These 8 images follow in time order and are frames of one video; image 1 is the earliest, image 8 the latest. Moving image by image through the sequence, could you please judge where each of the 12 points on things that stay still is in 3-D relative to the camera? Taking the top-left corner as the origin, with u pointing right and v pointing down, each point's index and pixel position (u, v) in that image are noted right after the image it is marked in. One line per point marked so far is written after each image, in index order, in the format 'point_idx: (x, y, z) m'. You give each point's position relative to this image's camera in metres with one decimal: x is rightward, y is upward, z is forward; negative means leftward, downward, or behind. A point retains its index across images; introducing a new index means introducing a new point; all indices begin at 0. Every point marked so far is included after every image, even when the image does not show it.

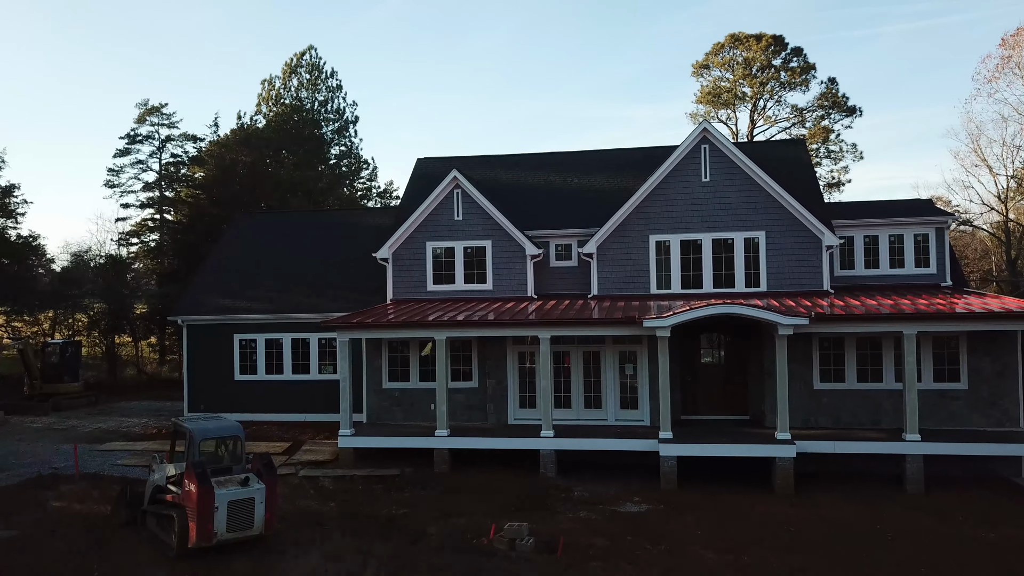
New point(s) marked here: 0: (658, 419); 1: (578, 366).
0: (+3.3, -3.0, +18.6) m
1: (+1.5, -1.8, +19.2) m
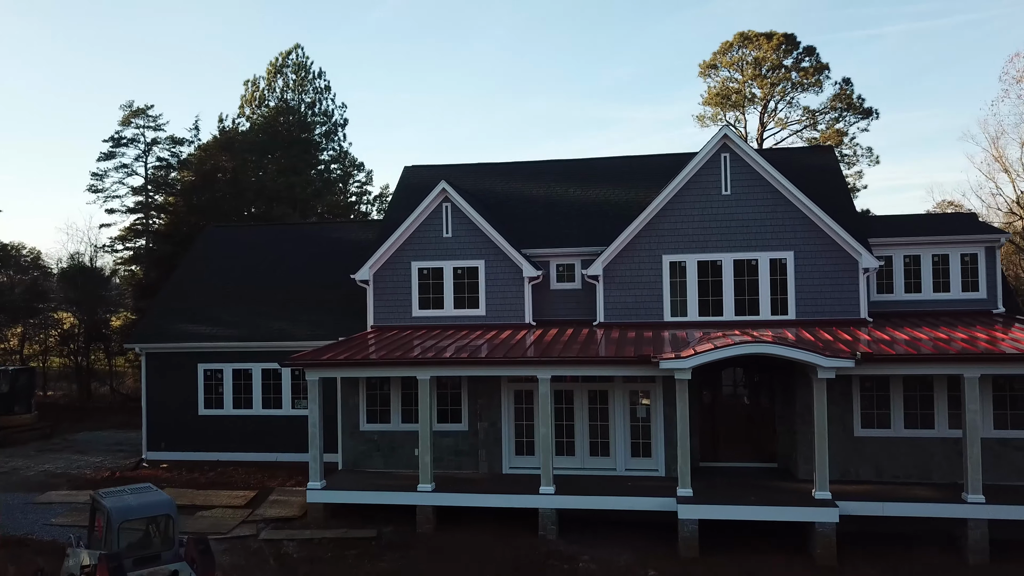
0: (+3.2, -3.6, +16.2) m
1: (+1.4, -2.4, +16.8) m
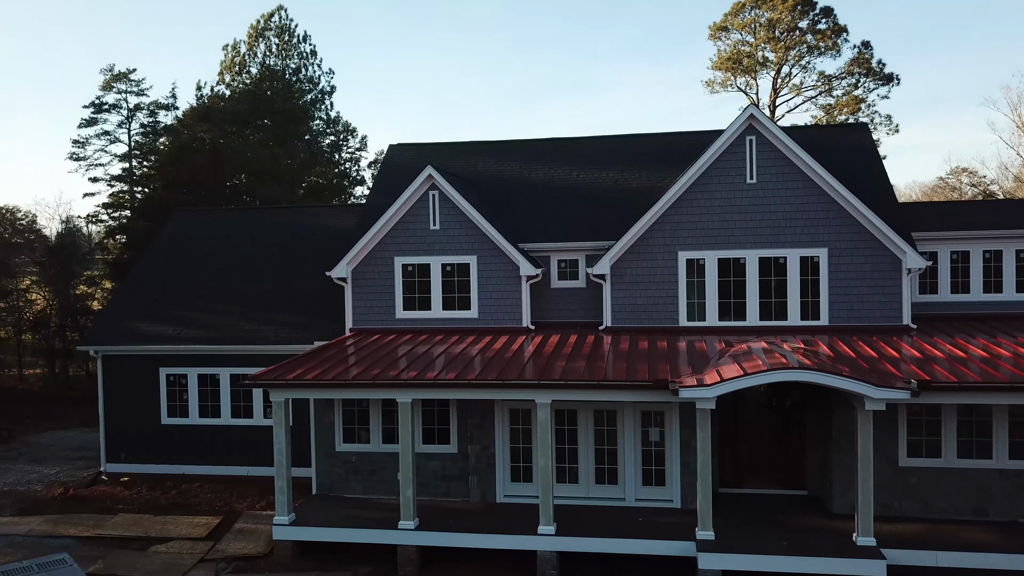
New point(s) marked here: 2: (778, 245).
0: (+3.1, -3.7, +14.2) m
1: (+1.4, -2.5, +14.8) m
2: (+5.3, +0.8, +16.2) m
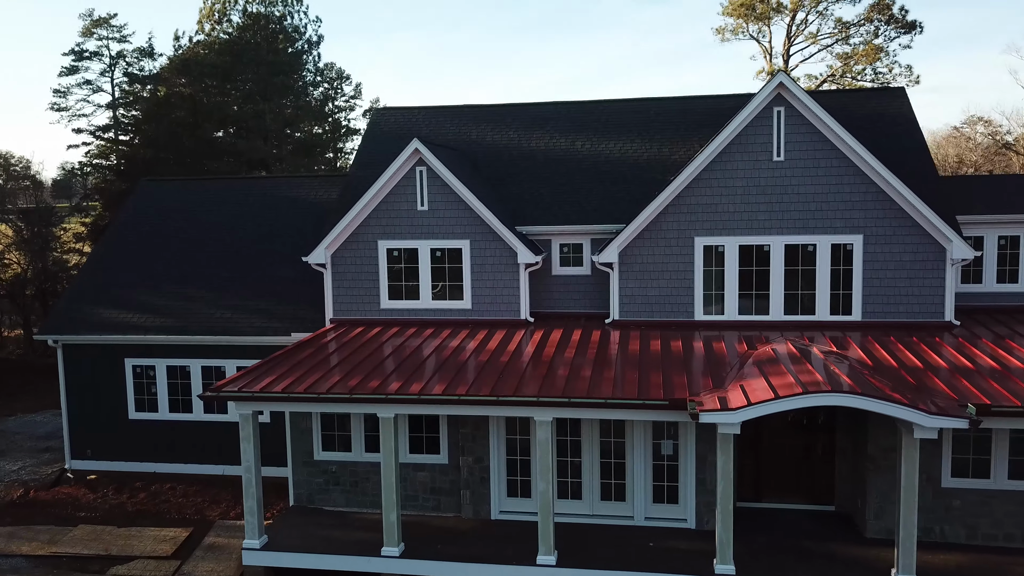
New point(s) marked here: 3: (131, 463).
0: (+3.1, -3.7, +12.8) m
1: (+1.3, -2.5, +13.3) m
2: (+5.2, +1.0, +14.4) m
3: (-8.1, -3.7, +17.4) m
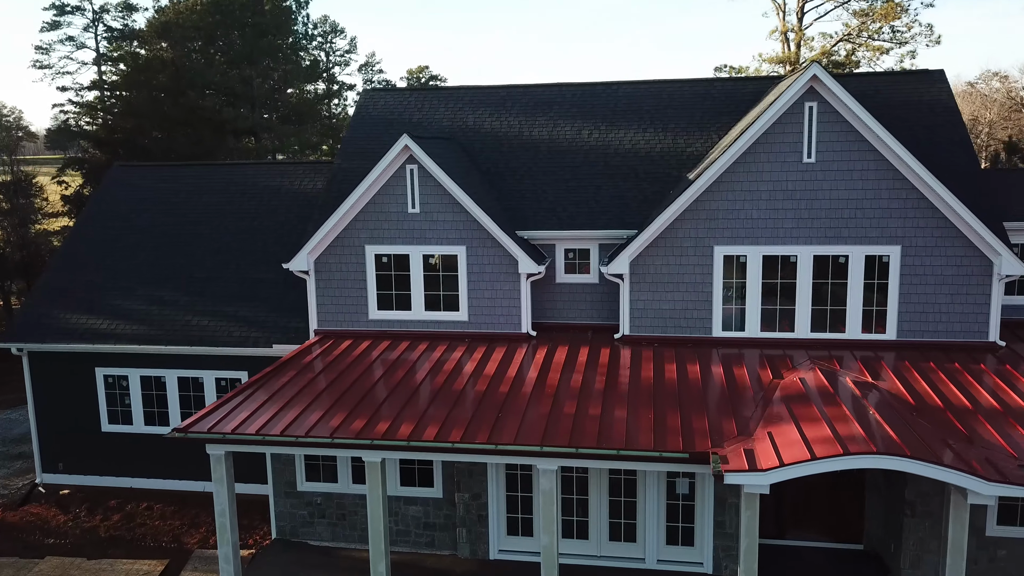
0: (+3.1, -4.0, +11.7) m
1: (+1.3, -2.8, +12.1) m
2: (+5.2, +0.7, +13.0) m
3: (-8.1, -3.8, +16.3) m
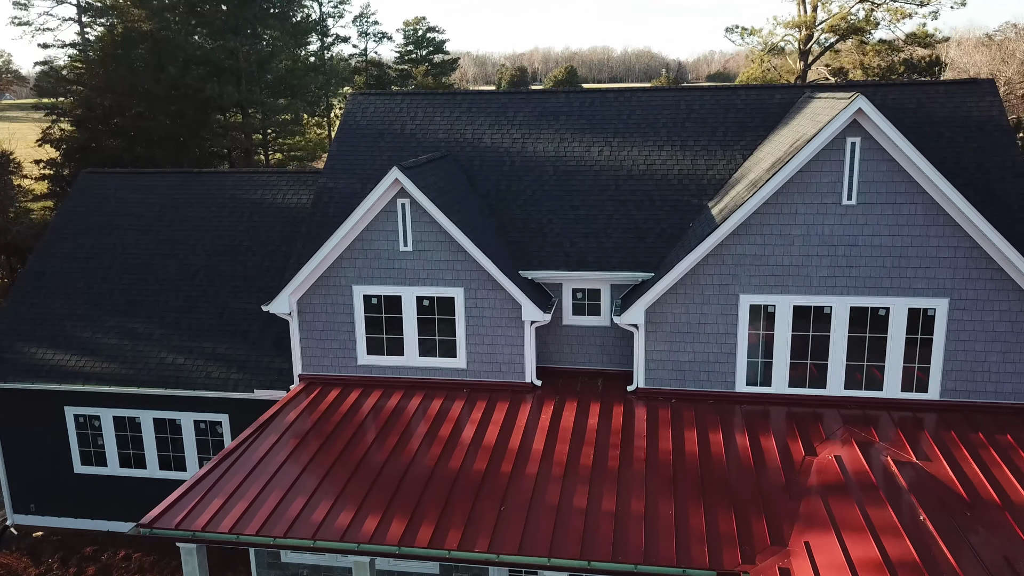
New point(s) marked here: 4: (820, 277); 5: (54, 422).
0: (+3.1, -4.9, +10.7) m
1: (+1.3, -3.6, +11.0) m
2: (+5.2, -0.1, +11.7) m
3: (-8.0, -4.3, +15.3) m
4: (+4.4, +0.2, +11.8) m
5: (-8.3, -2.4, +14.9) m
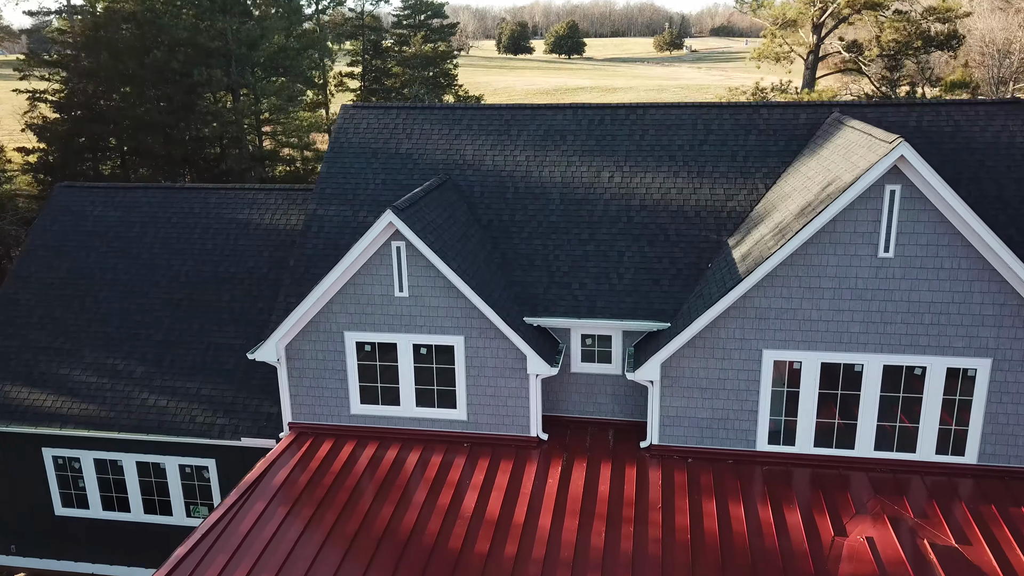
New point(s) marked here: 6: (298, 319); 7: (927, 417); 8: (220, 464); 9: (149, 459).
0: (+3.2, -5.7, +10.0) m
1: (+1.4, -4.4, +10.3) m
2: (+5.3, -0.8, +10.8) m
3: (-8.0, -4.9, +14.6) m
4: (+4.5, -0.6, +10.8) m
5: (-8.3, -3.0, +14.1) m
6: (-3.1, -0.4, +12.0) m
7: (+5.5, -1.7, +10.9) m
8: (-4.8, -2.9, +13.5) m
9: (-6.1, -2.9, +13.7) m
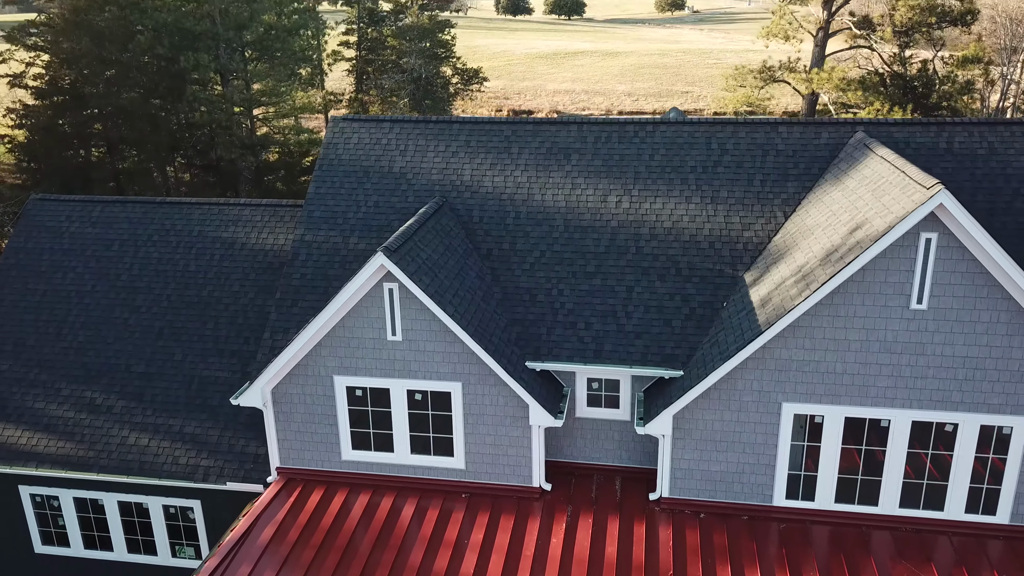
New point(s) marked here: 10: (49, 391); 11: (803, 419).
0: (+3.2, -6.3, +9.5) m
1: (+1.4, -5.1, +9.7) m
2: (+5.3, -1.4, +10.0) m
3: (-8.0, -5.4, +14.0) m
4: (+4.5, -1.2, +10.1) m
5: (-8.3, -3.5, +13.5) m
6: (-3.1, -1.0, +11.2) m
7: (+5.6, -2.3, +10.2) m
8: (-4.8, -3.4, +12.8) m
9: (-6.0, -3.4, +13.0) m
10: (-7.6, -1.7, +13.5) m
11: (+3.7, -1.7, +10.4) m
